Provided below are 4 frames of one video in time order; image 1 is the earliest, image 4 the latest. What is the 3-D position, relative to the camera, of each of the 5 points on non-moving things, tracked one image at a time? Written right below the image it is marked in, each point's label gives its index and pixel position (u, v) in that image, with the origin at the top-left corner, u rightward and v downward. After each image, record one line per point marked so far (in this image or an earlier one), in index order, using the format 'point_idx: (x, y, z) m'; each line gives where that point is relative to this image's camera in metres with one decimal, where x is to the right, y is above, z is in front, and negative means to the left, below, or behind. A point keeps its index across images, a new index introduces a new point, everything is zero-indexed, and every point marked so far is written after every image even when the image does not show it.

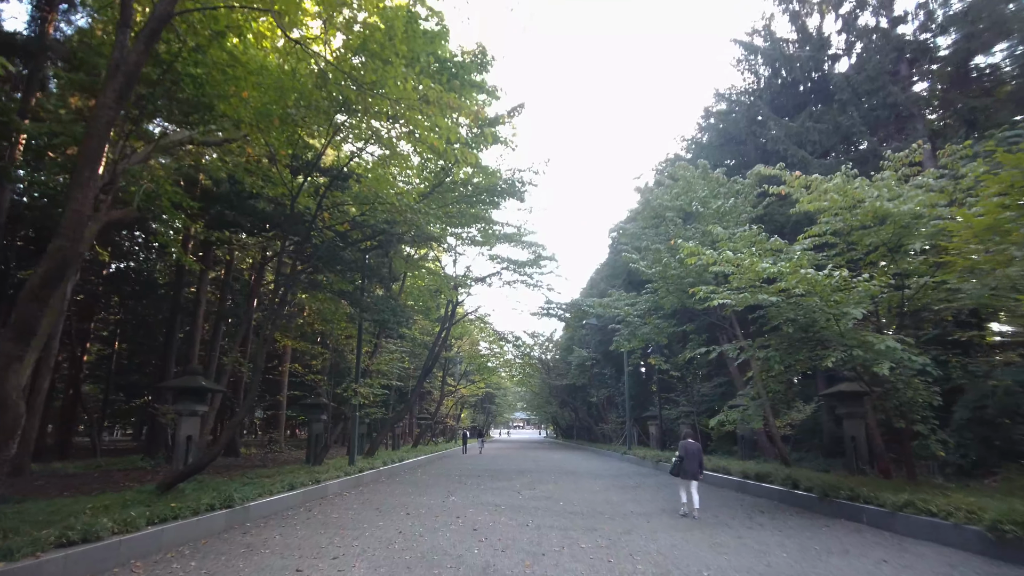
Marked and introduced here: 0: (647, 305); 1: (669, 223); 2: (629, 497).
0: (+3.1, -0.4, +15.1) m
1: (+3.7, +1.5, +15.5) m
2: (+2.2, -4.0, +12.5) m
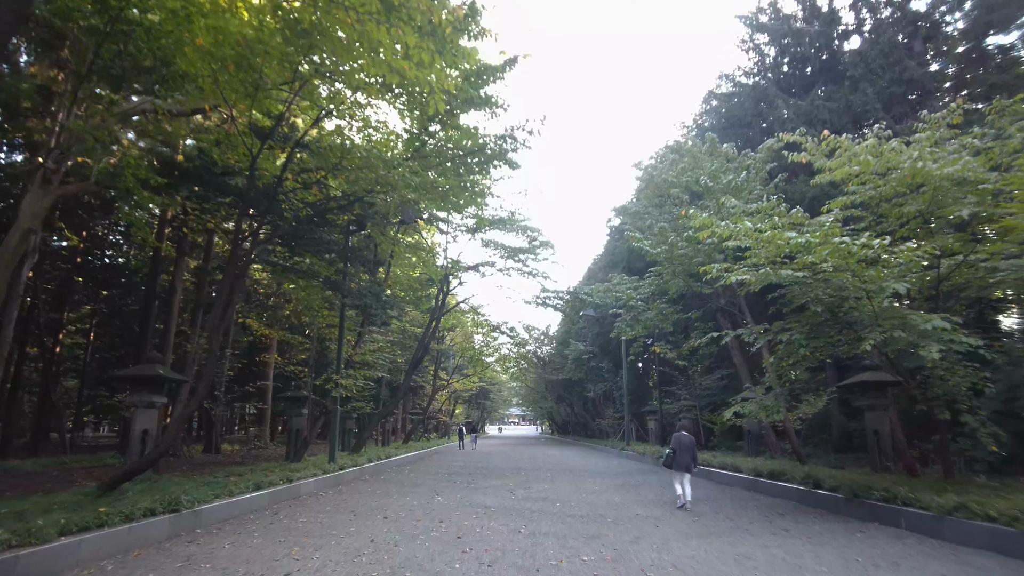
0: (+2.9, 0.0, +14.0) m
1: (+3.5, +1.9, +14.3) m
2: (+2.1, -3.6, +11.4) m
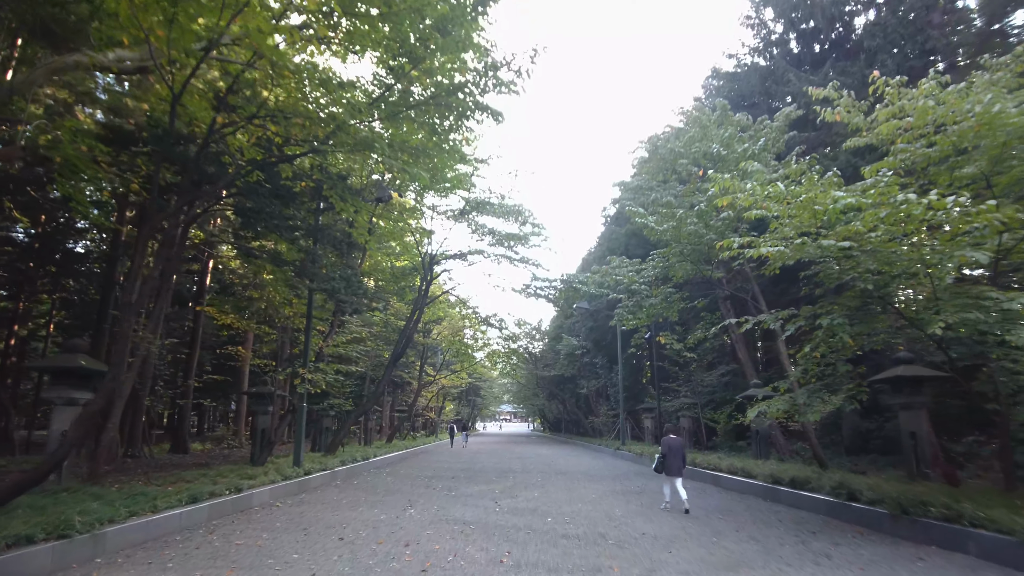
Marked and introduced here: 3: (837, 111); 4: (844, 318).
0: (+2.7, +0.3, +12.5) m
1: (+3.3, +2.2, +12.8) m
2: (+1.9, -3.3, +9.9) m
3: (+4.6, +2.5, +9.3) m
4: (+4.0, -0.4, +7.9) m
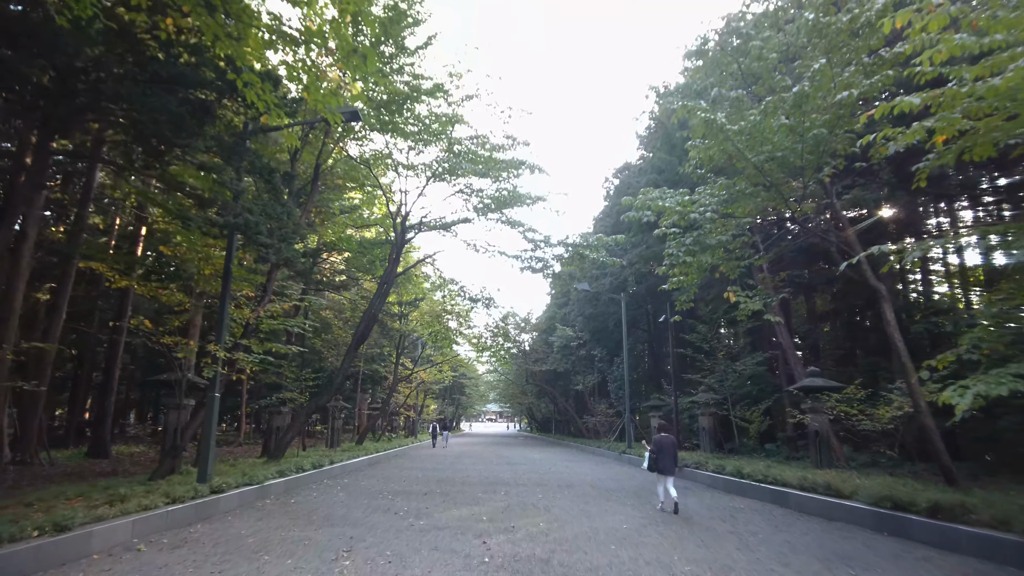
0: (+2.6, +1.1, +8.8) m
1: (+3.2, +3.0, +9.2) m
2: (+1.8, -2.5, +6.2) m
3: (+4.6, +3.3, +5.7) m
4: (+4.0, +0.4, +4.3) m
